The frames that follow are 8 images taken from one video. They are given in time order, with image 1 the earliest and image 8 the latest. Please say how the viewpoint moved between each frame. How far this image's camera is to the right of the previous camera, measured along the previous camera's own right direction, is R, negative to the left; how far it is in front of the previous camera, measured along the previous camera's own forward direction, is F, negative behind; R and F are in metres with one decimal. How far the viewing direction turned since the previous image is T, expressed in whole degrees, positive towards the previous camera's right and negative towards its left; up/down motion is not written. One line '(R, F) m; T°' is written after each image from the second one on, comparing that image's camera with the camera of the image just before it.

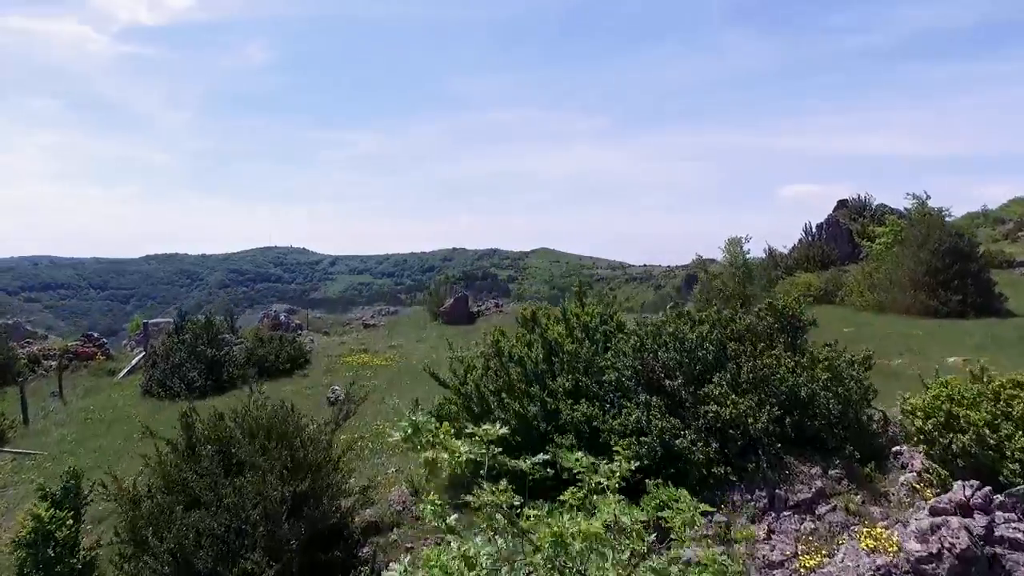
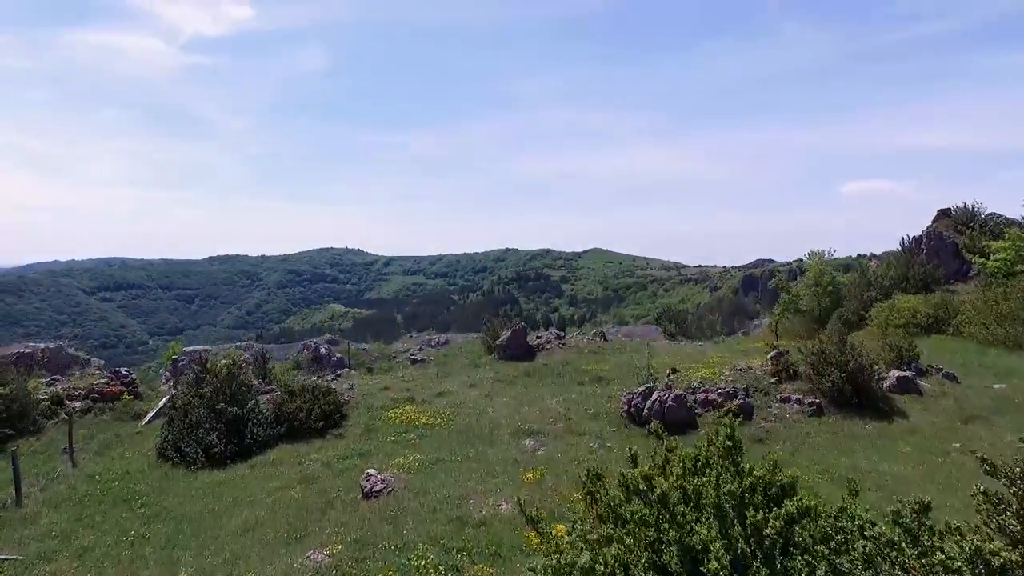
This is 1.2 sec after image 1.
(-0.3, +2.6) m; -4°
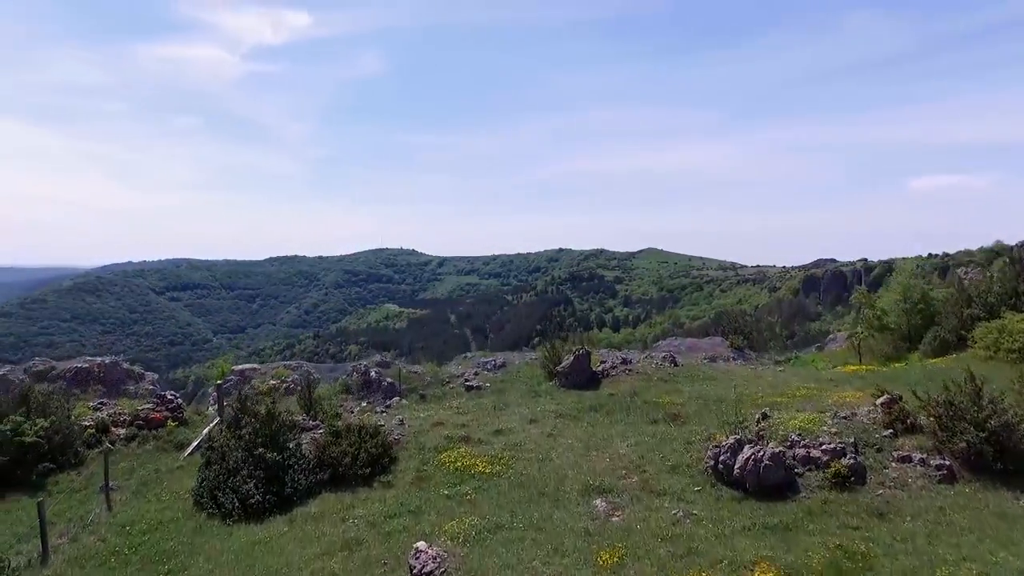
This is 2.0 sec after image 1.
(-0.3, +1.6) m; -4°
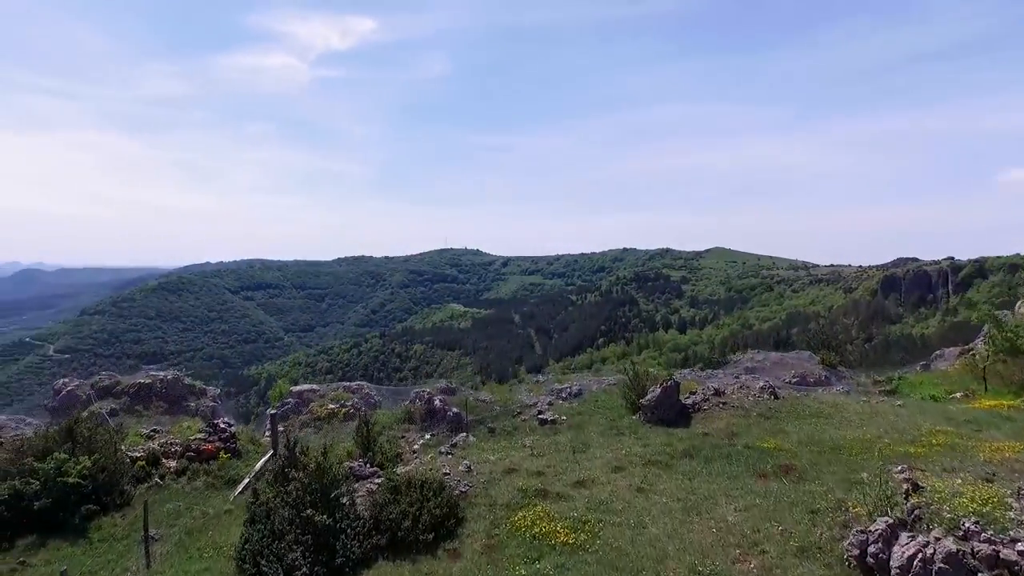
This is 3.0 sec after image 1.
(-0.4, +2.0) m; -5°
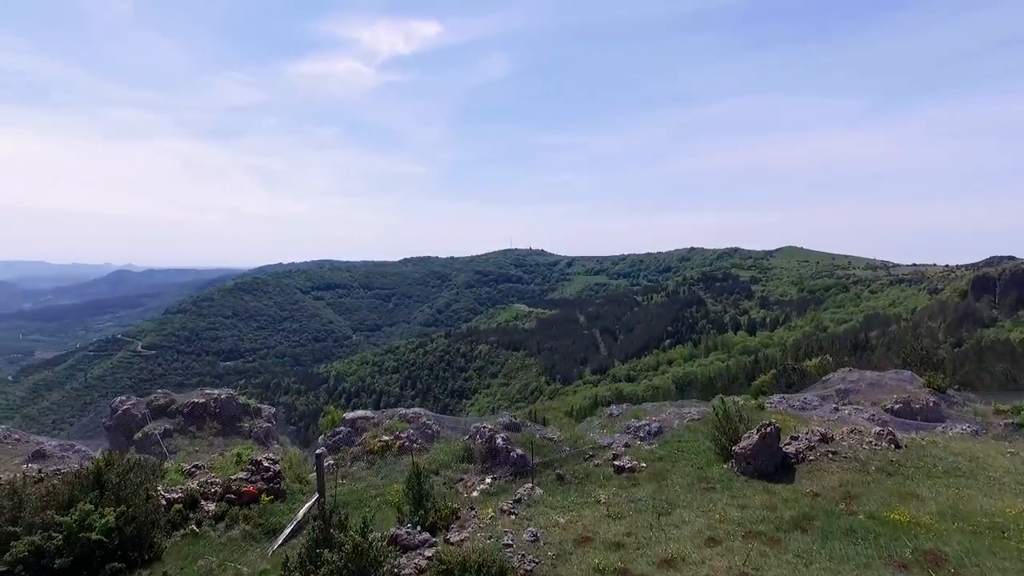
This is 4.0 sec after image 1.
(-0.2, +2.1) m; -5°
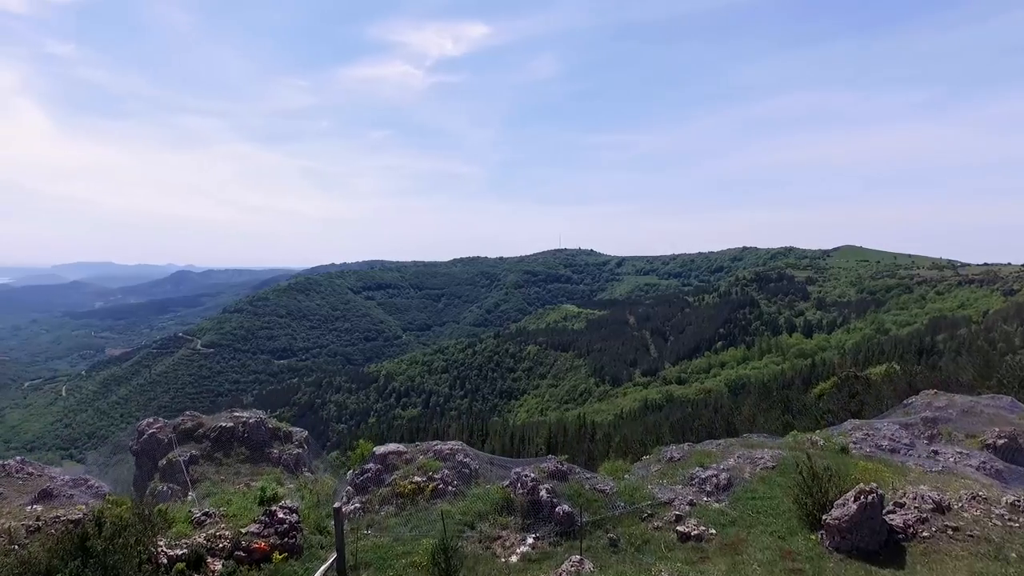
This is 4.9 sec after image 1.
(+0.1, +2.3) m; -4°
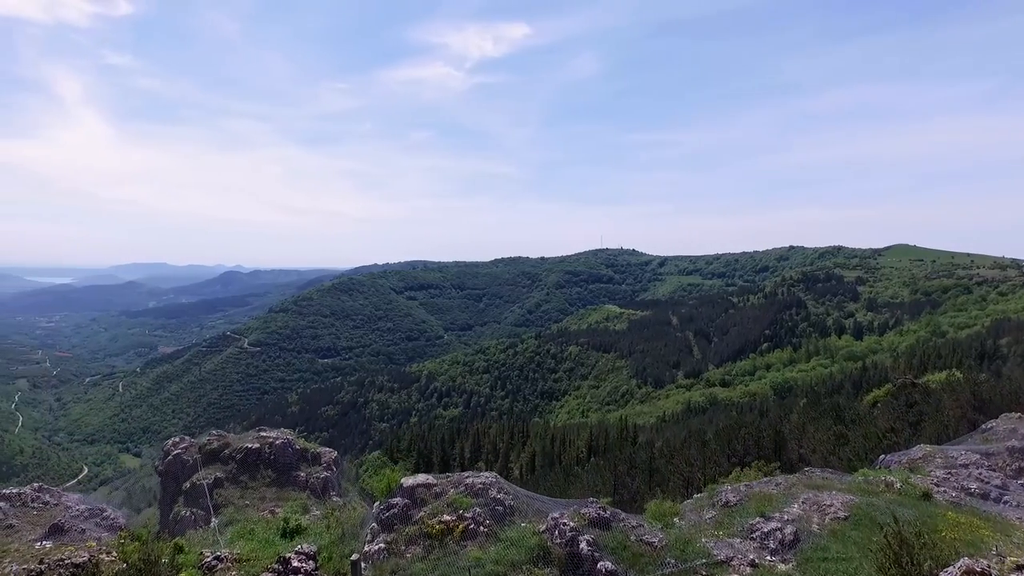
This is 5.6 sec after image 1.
(+0.1, +1.6) m; -3°
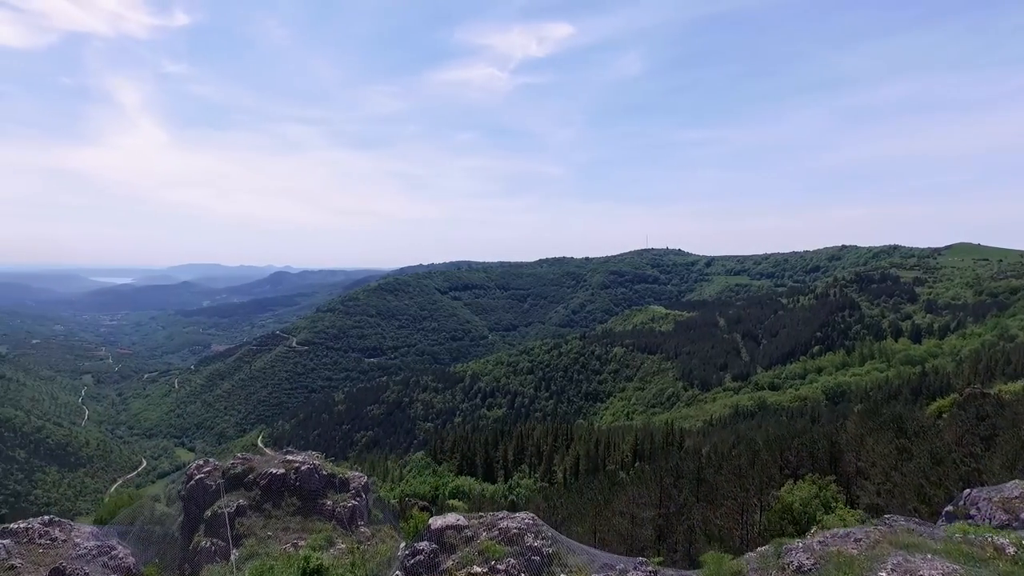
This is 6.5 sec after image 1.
(+0.1, +1.9) m; -4°
